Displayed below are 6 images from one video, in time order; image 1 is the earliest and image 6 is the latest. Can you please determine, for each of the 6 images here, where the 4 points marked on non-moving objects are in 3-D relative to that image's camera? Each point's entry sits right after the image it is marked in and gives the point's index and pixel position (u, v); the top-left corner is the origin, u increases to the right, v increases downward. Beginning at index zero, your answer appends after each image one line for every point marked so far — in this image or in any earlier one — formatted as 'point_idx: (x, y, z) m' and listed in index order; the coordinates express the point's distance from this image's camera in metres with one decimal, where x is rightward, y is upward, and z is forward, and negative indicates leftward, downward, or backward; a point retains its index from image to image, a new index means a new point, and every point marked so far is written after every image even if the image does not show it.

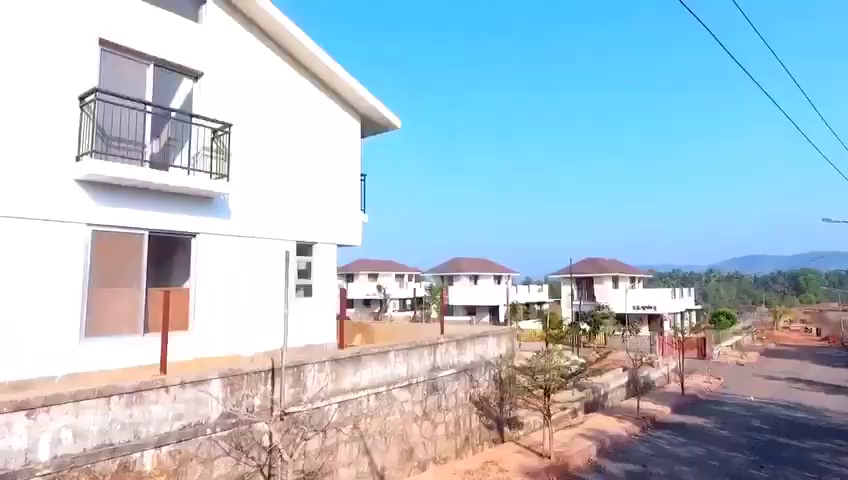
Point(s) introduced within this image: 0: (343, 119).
0: (-1.1, +1.6, +14.1) m
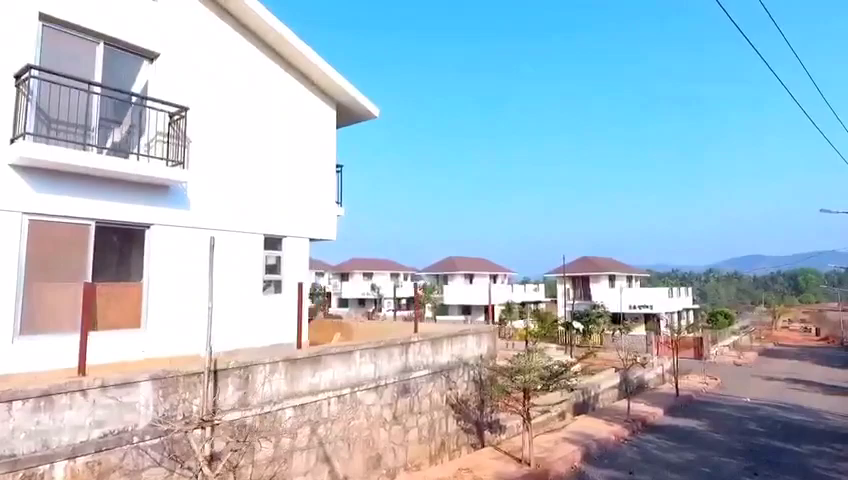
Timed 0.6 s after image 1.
0: (-1.4, +1.7, +13.4) m
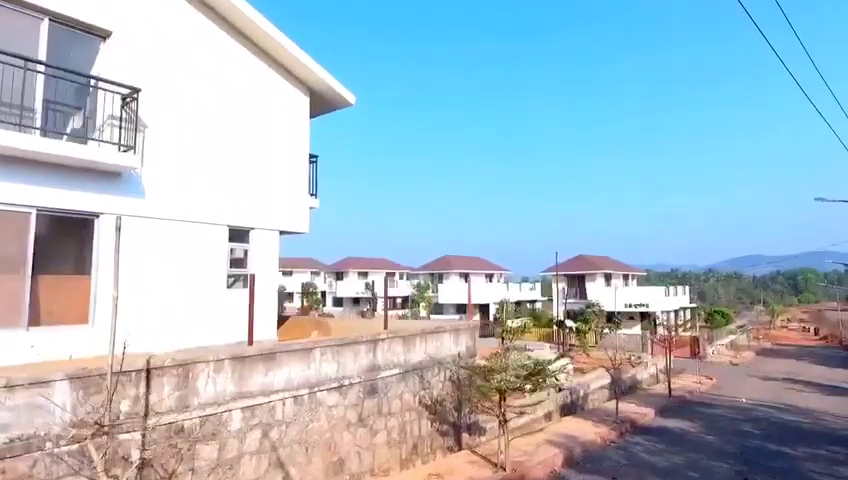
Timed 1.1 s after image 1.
0: (-1.7, +1.8, +12.8) m
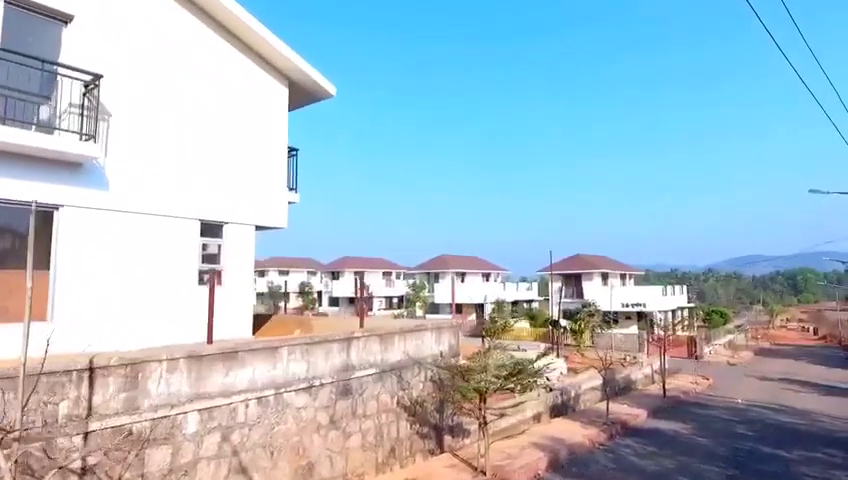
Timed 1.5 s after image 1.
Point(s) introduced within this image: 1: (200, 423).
0: (-1.9, +1.9, +12.4) m
1: (-1.5, -1.2, +6.8) m
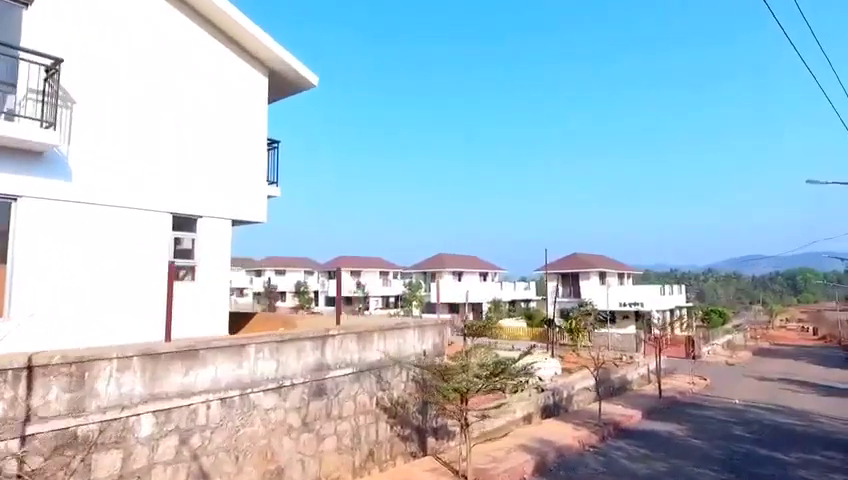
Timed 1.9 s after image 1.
0: (-2.1, +1.9, +11.9) m
1: (-1.6, -1.1, +6.4) m
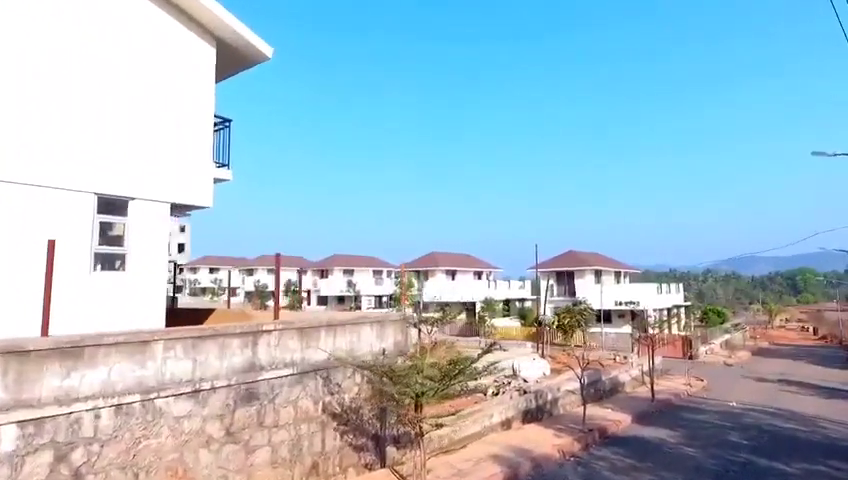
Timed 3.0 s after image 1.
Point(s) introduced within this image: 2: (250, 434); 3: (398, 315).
0: (-2.4, +2.1, +10.8) m
1: (-2.0, -1.0, +5.2) m
2: (-1.2, -1.4, +7.3) m
3: (-0.2, -0.7, +10.1) m
